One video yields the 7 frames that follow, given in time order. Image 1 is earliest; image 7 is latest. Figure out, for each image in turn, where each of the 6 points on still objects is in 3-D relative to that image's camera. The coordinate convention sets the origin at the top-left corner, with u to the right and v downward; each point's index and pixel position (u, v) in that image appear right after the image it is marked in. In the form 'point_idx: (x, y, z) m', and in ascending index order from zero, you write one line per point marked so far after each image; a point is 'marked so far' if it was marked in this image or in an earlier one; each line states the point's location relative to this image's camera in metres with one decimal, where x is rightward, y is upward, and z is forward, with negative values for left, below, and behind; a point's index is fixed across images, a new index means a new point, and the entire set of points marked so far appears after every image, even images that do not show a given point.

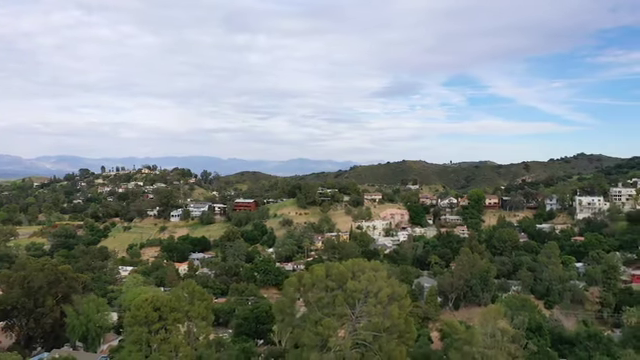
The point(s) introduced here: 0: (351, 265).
0: (+0.9, -2.3, +14.2) m
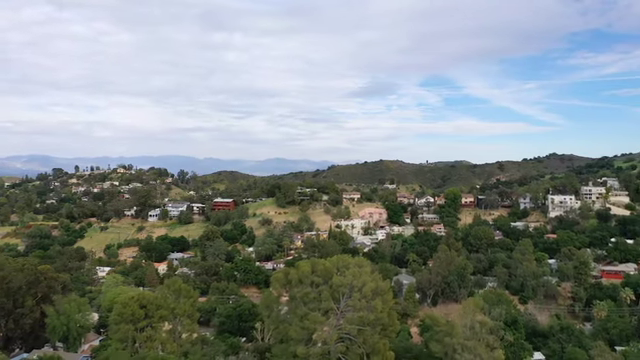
0: (+0.5, -2.3, +14.6) m
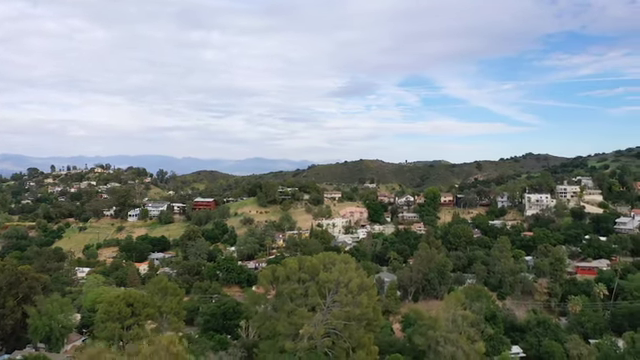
0: (+0.1, -2.3, +14.9) m
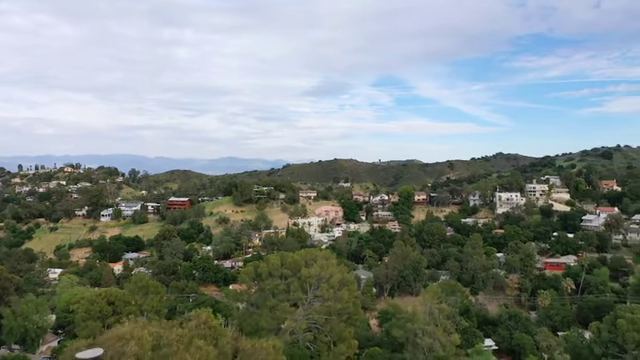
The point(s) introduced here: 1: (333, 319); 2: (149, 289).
0: (-0.5, -2.2, +15.3) m
1: (+0.4, -3.8, +14.2) m
2: (-5.8, -3.7, +17.4) m
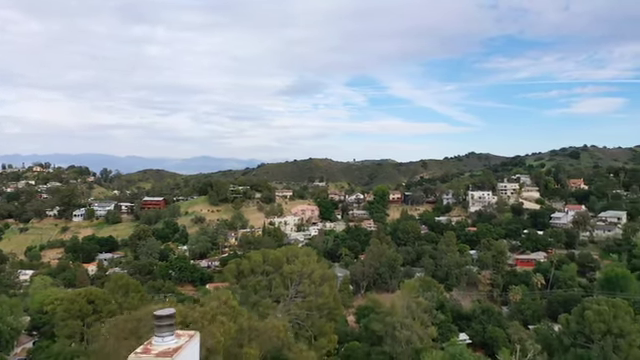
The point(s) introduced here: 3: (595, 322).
0: (-1.1, -2.2, +15.5) m
1: (-0.2, -3.8, +14.5) m
2: (-6.4, -3.6, +17.4) m
3: (+9.1, -4.7, +17.0) m
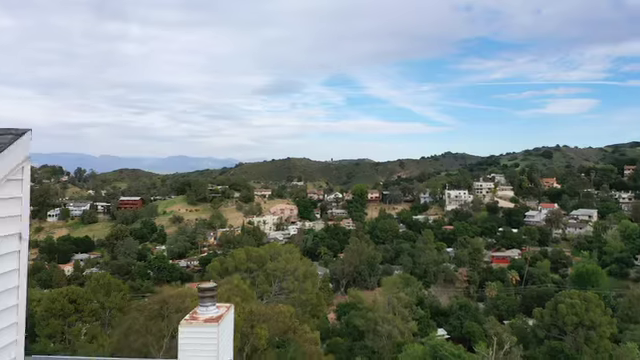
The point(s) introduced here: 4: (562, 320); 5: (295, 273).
0: (-1.6, -2.1, +15.7) m
1: (-0.7, -3.7, +14.7) m
2: (-7.0, -3.6, +17.3) m
3: (+8.5, -4.6, +17.6) m
4: (+8.4, -4.8, +17.8) m
5: (-0.8, -2.7, +15.1) m
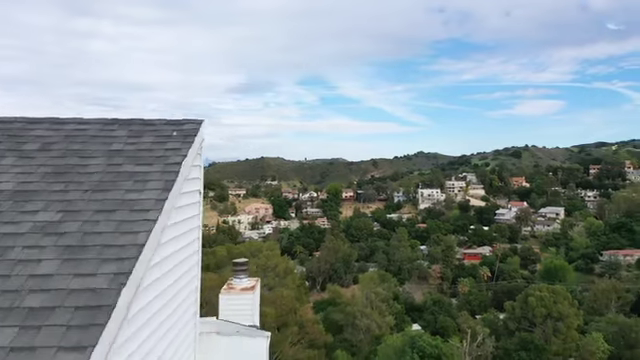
0: (-2.2, -2.0, +15.9) m
1: (-1.2, -3.7, +15.0) m
2: (-7.7, -3.5, +17.3) m
3: (+7.7, -4.6, +18.4) m
4: (+7.6, -4.8, +18.5) m
5: (-1.4, -2.7, +15.4) m
